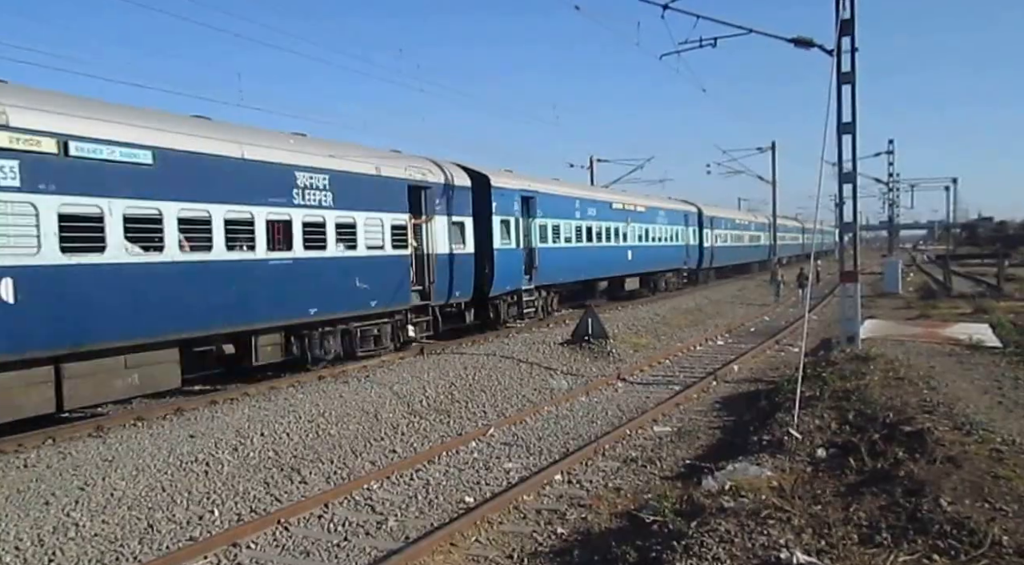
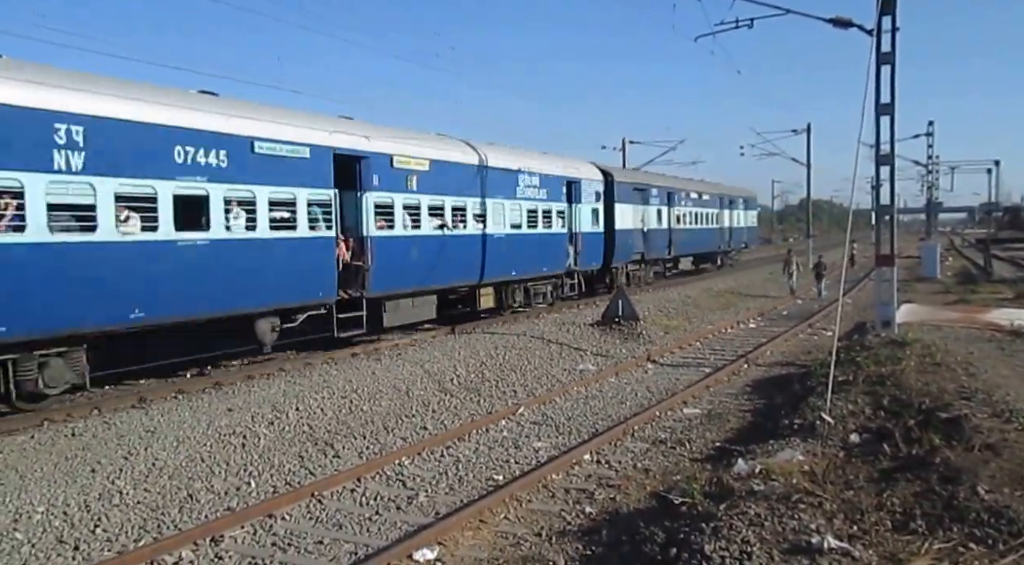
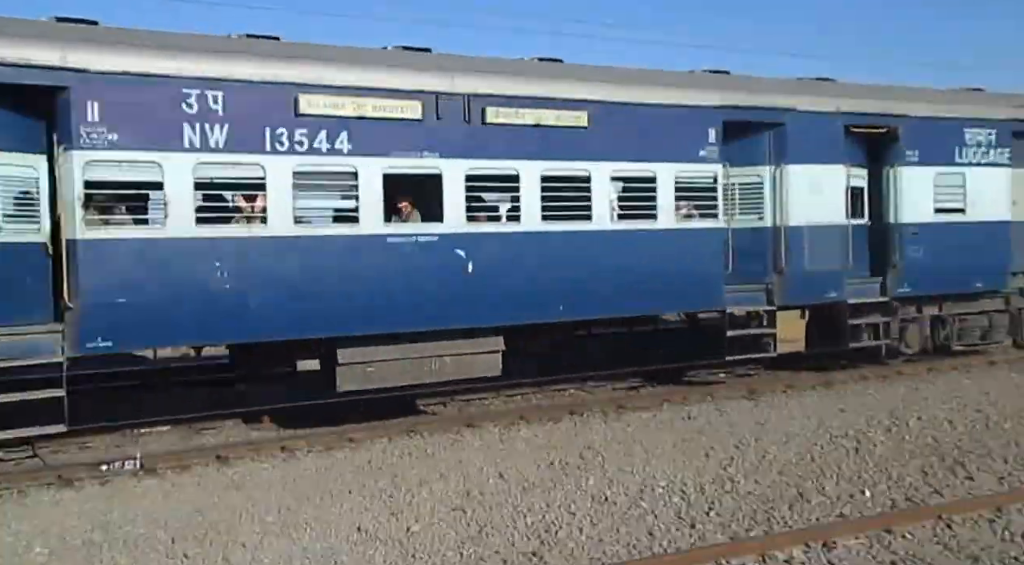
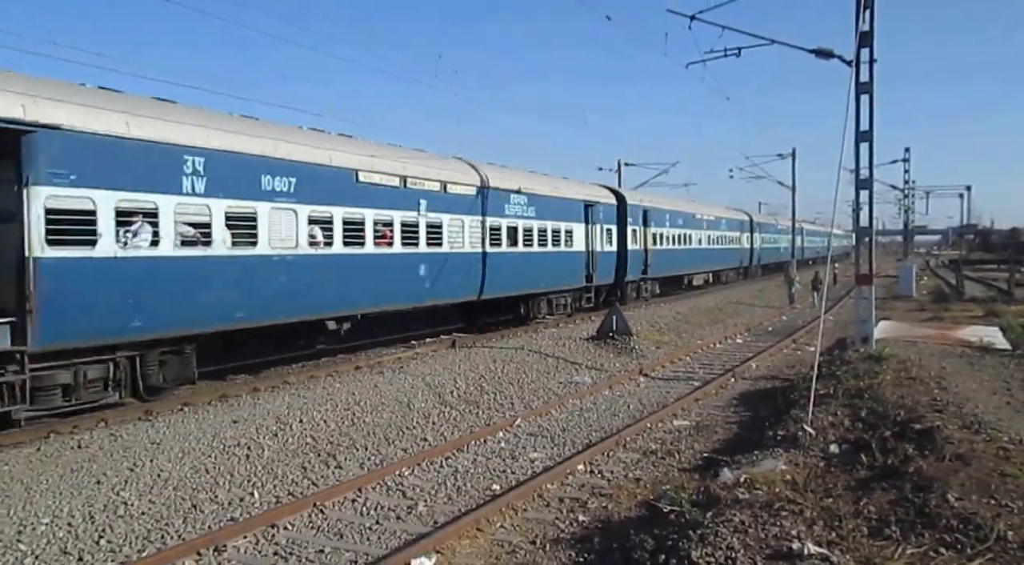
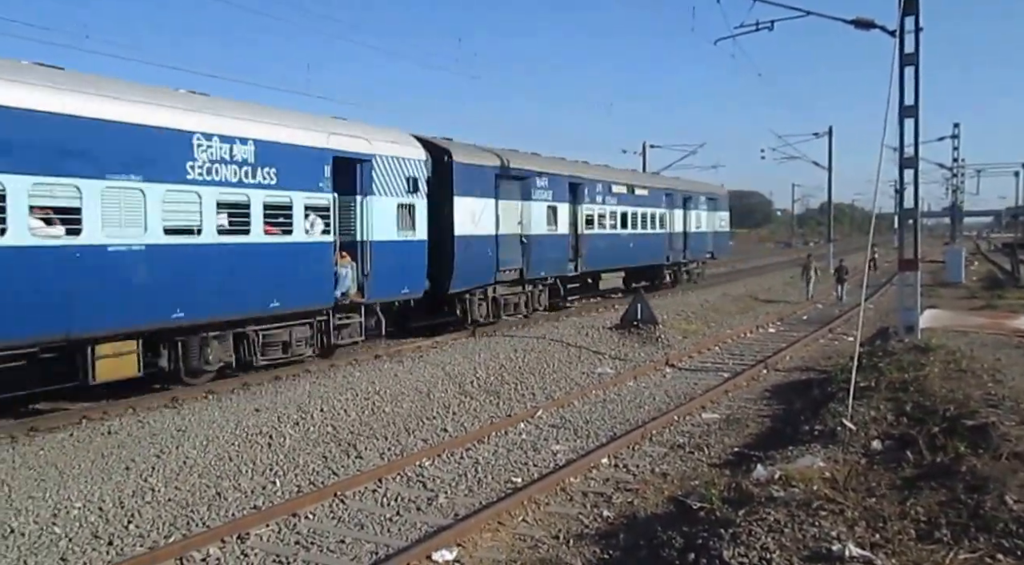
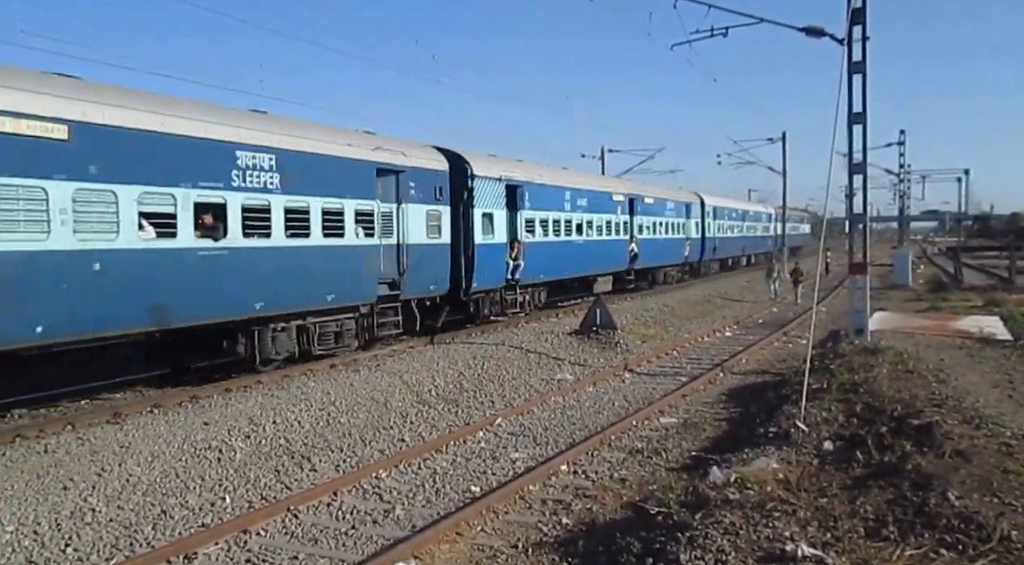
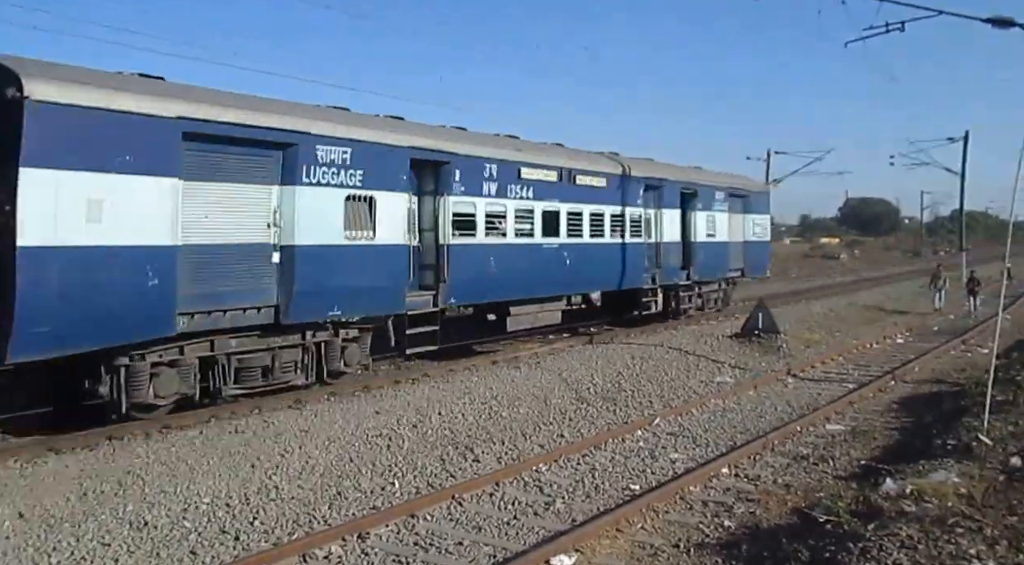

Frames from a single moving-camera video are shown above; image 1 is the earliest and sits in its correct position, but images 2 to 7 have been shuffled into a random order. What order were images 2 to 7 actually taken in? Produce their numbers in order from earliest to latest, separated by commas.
4, 6, 2, 5, 7, 3
